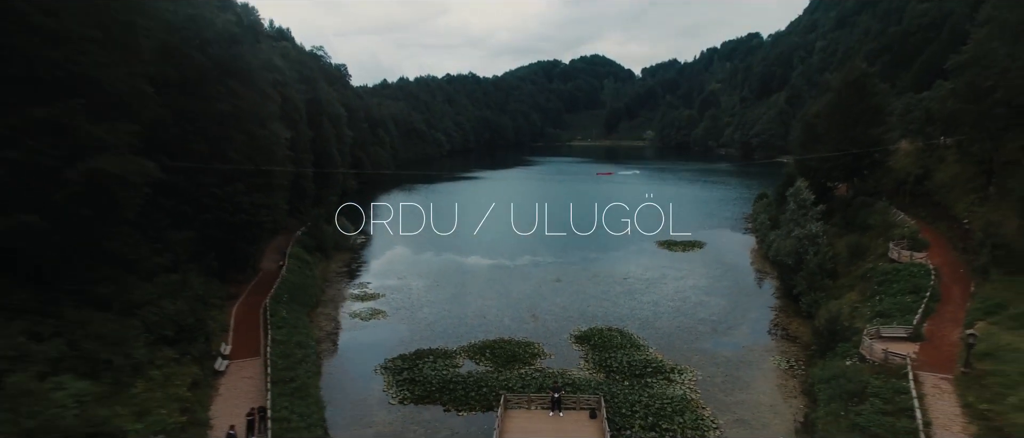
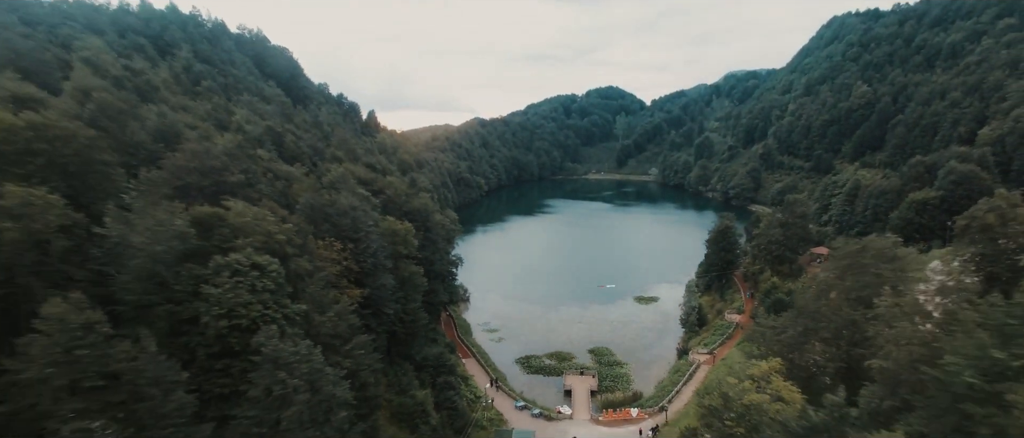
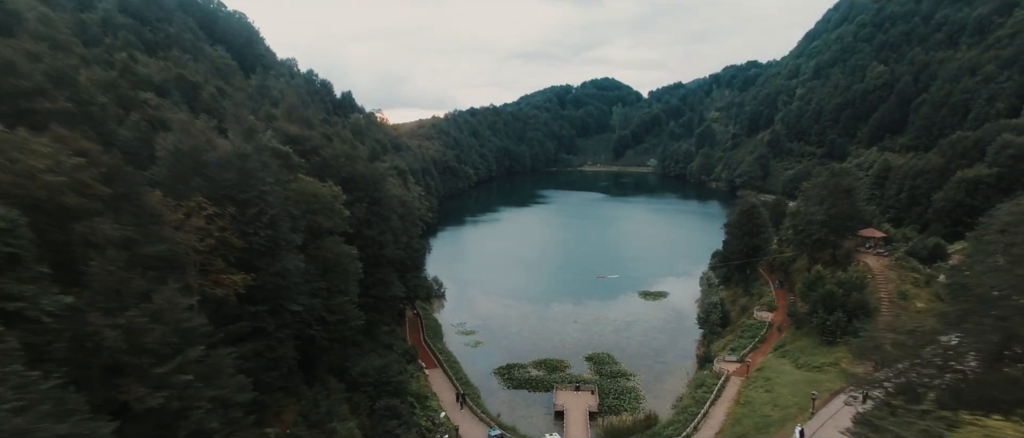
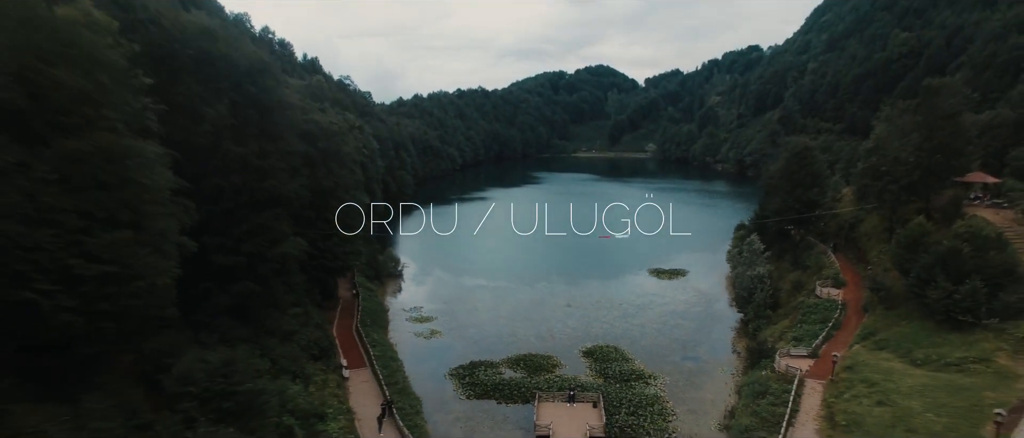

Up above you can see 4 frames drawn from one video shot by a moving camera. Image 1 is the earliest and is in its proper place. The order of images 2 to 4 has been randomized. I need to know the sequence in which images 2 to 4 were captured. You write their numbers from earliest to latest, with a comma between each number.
4, 3, 2
